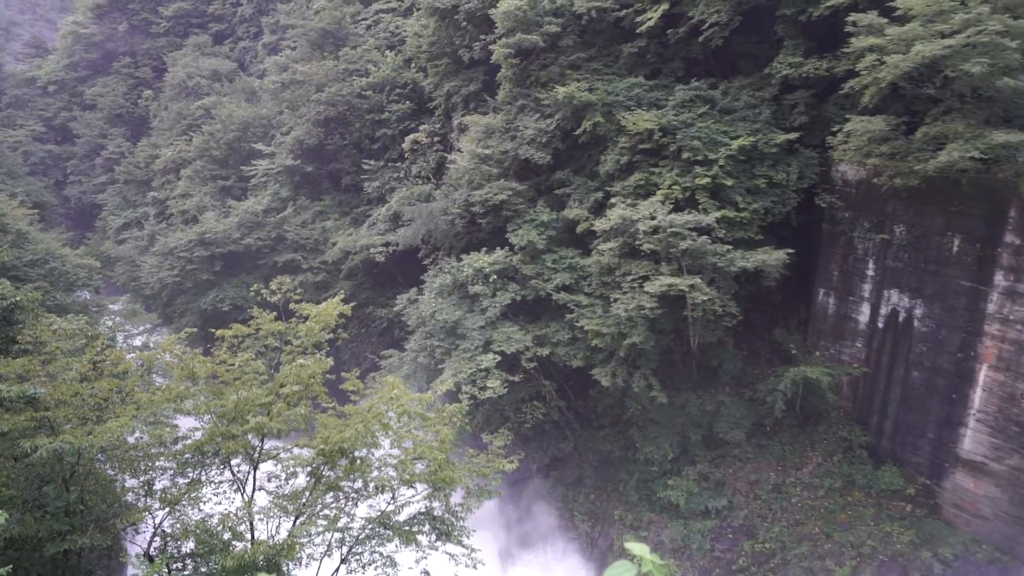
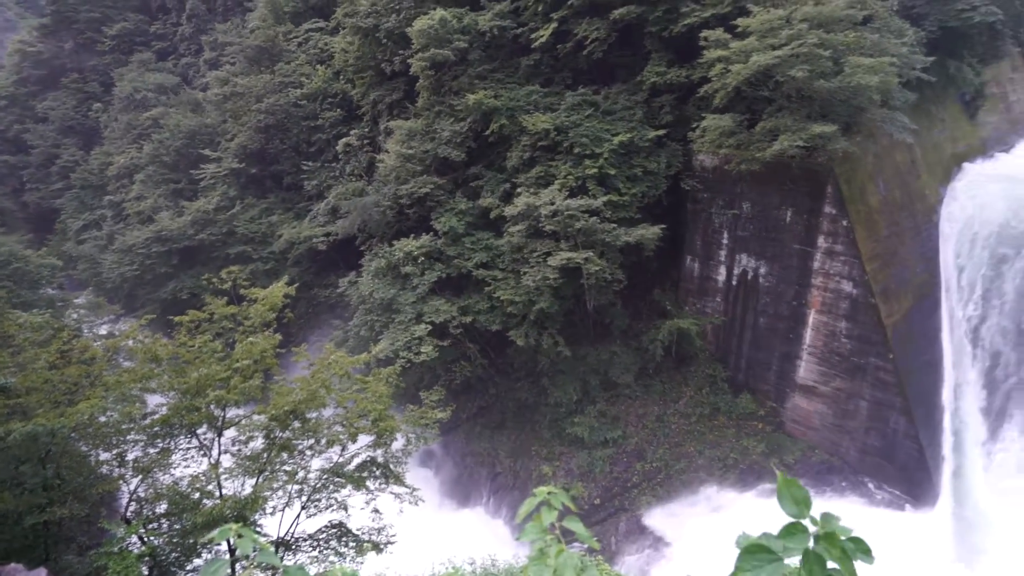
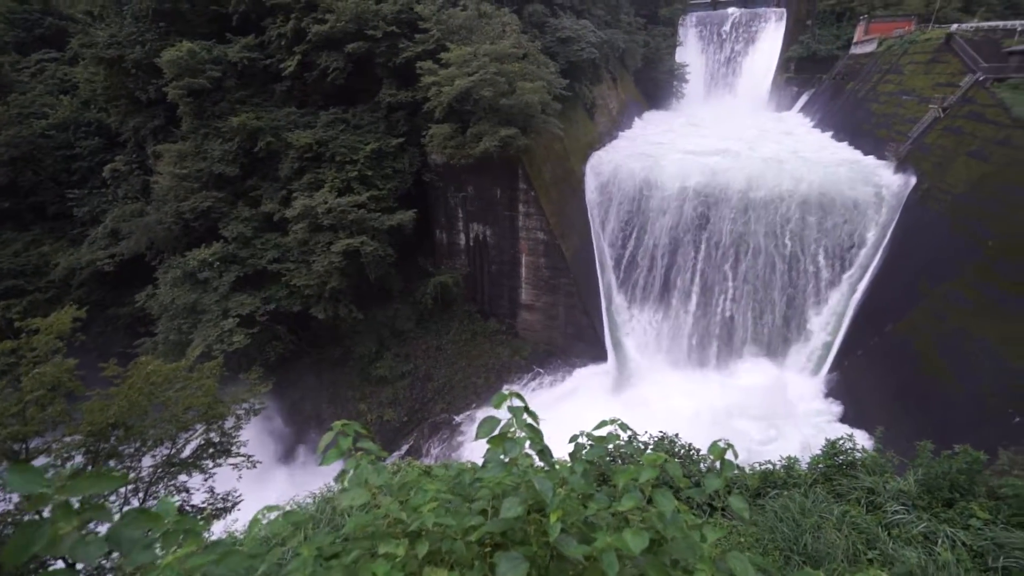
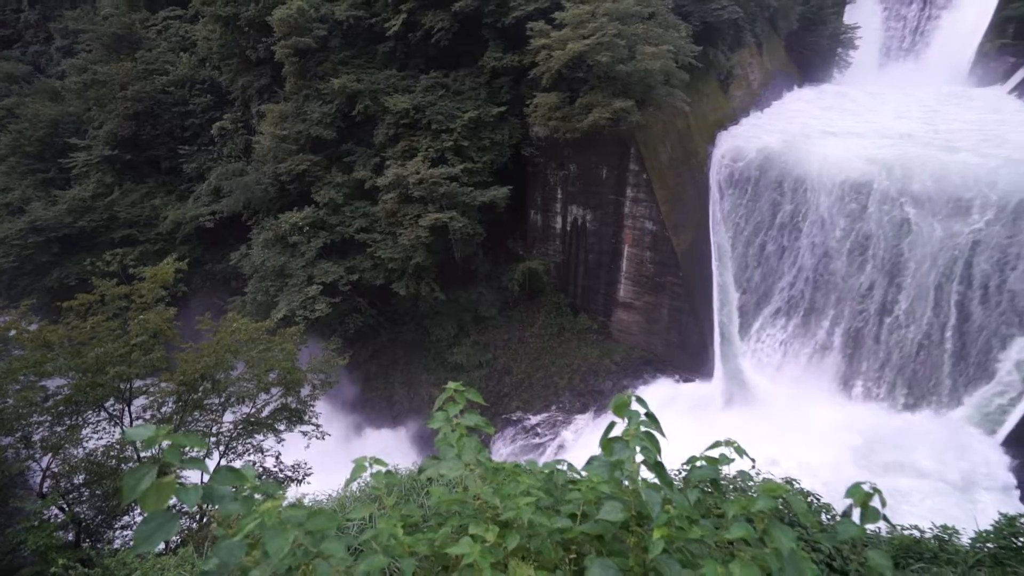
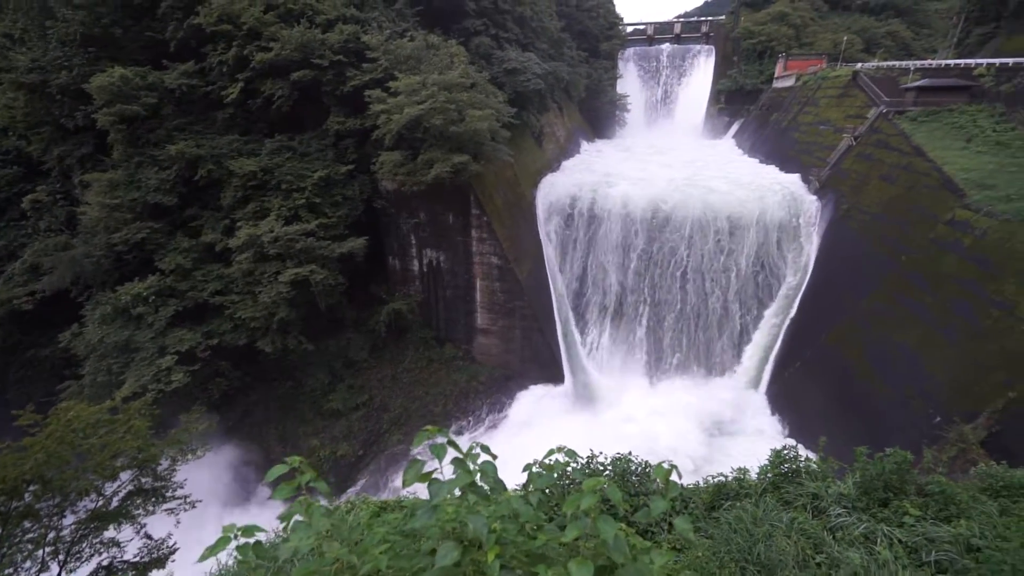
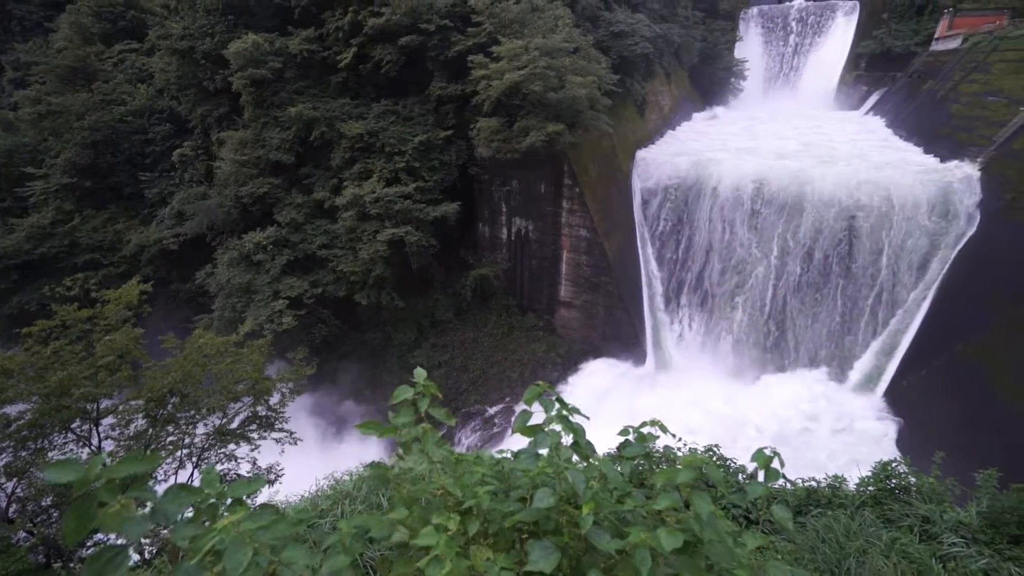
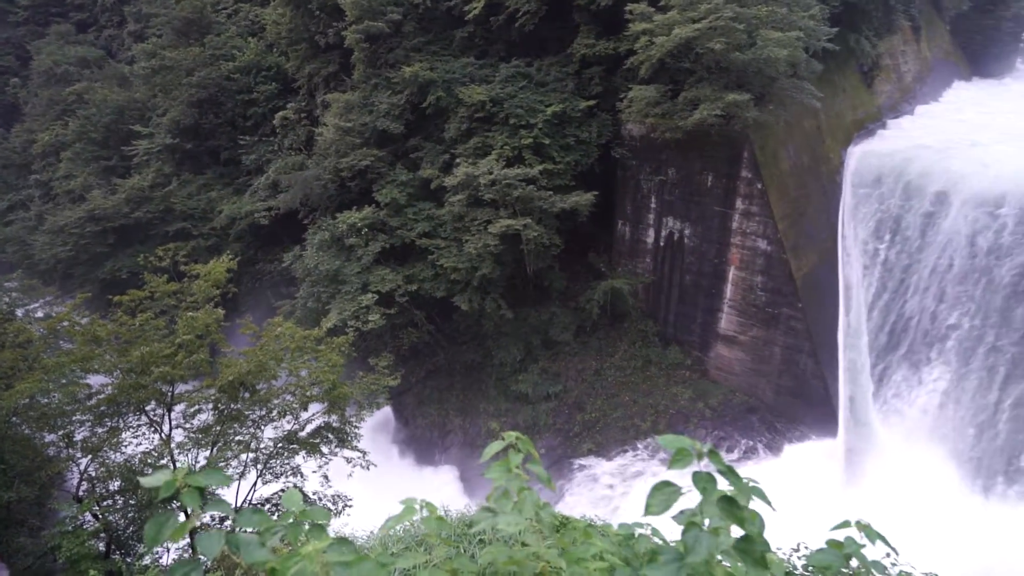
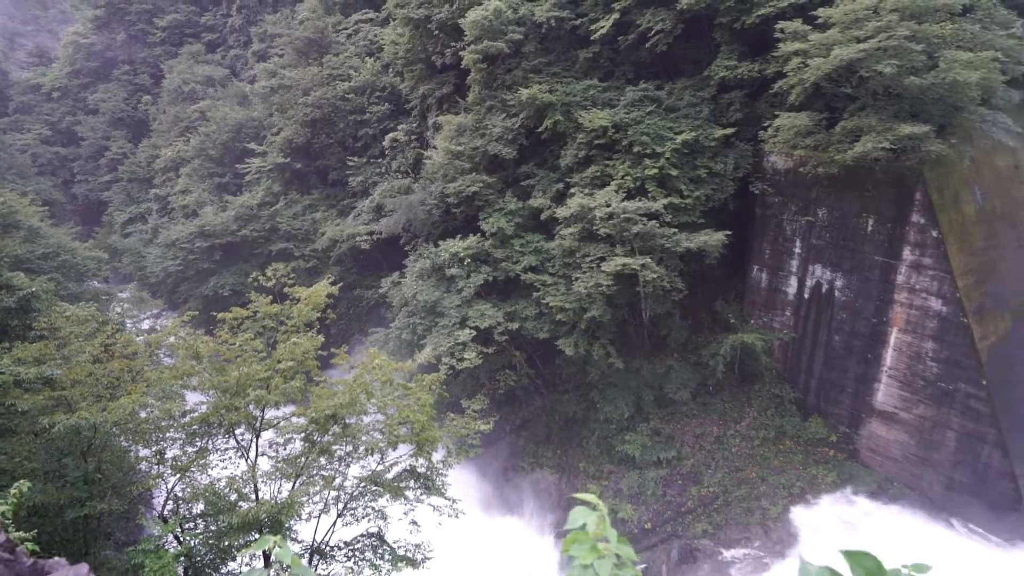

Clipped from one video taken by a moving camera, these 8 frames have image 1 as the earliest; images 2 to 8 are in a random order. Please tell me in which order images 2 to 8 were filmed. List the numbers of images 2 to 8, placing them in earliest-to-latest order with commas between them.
8, 2, 7, 4, 6, 3, 5
